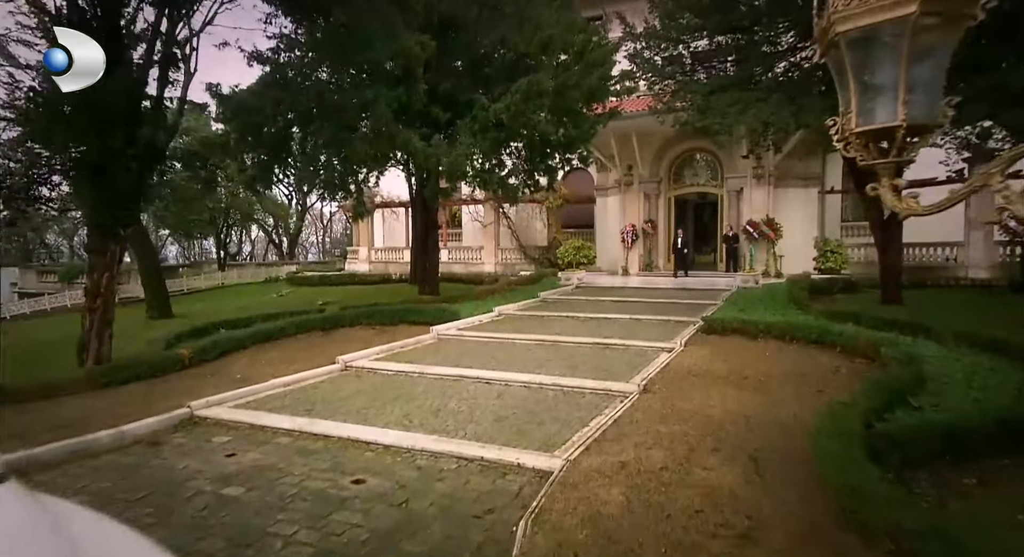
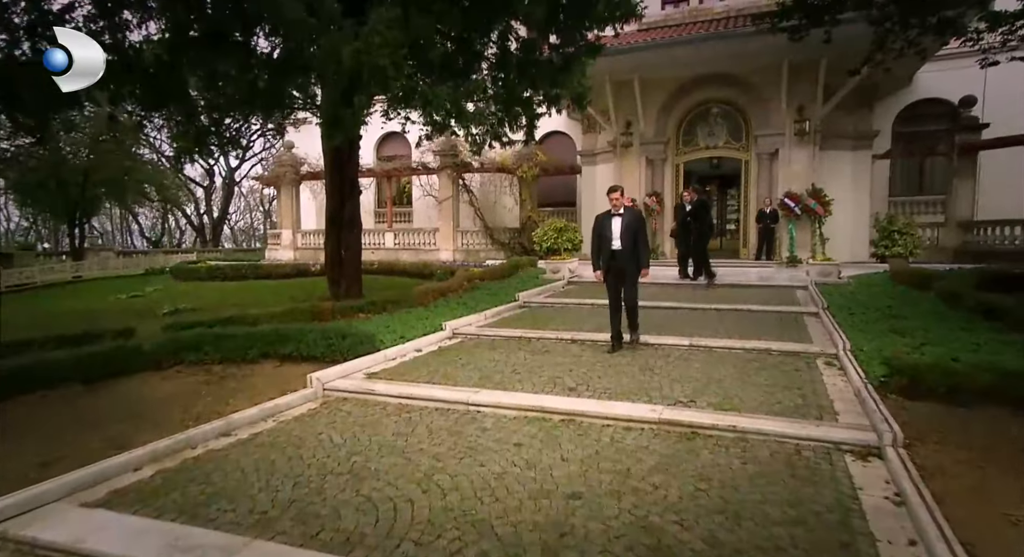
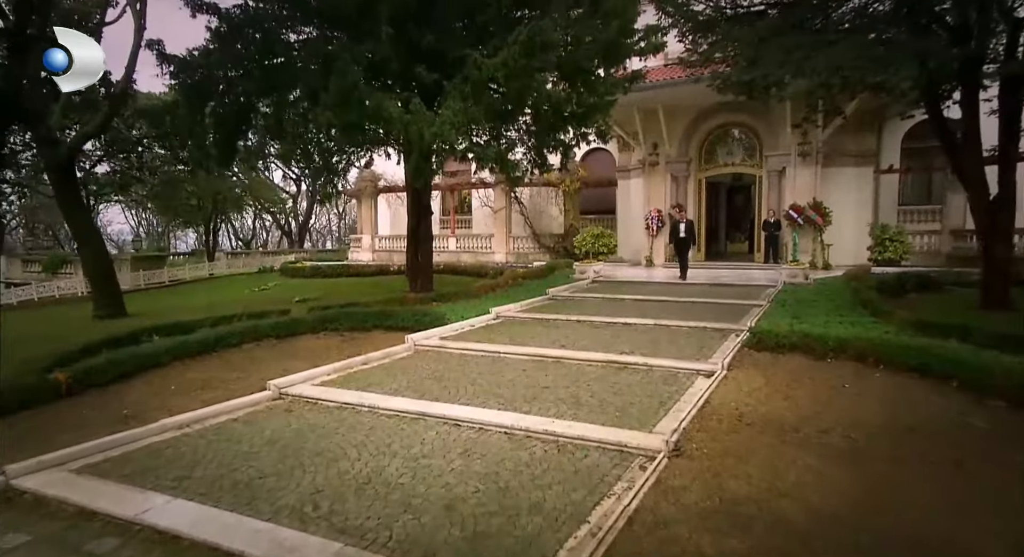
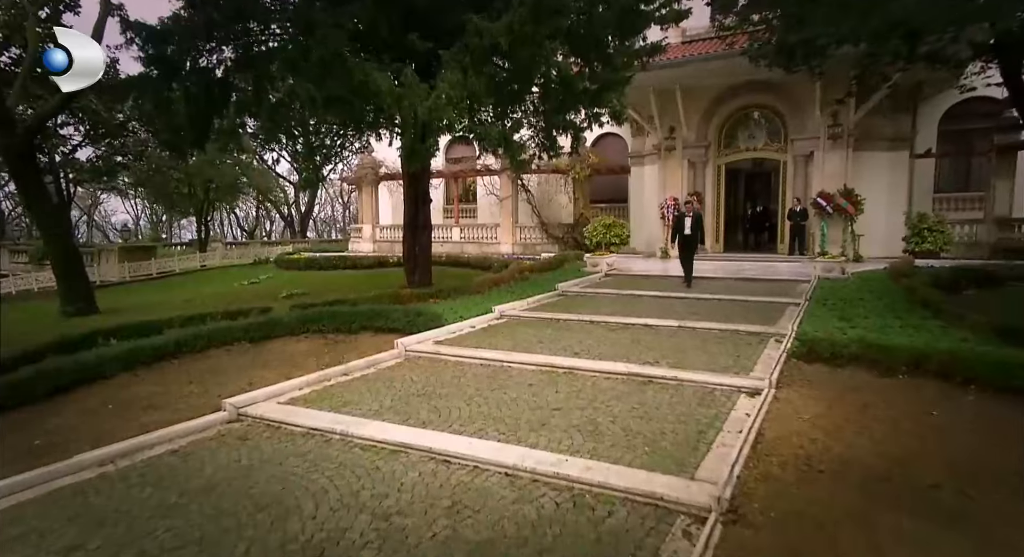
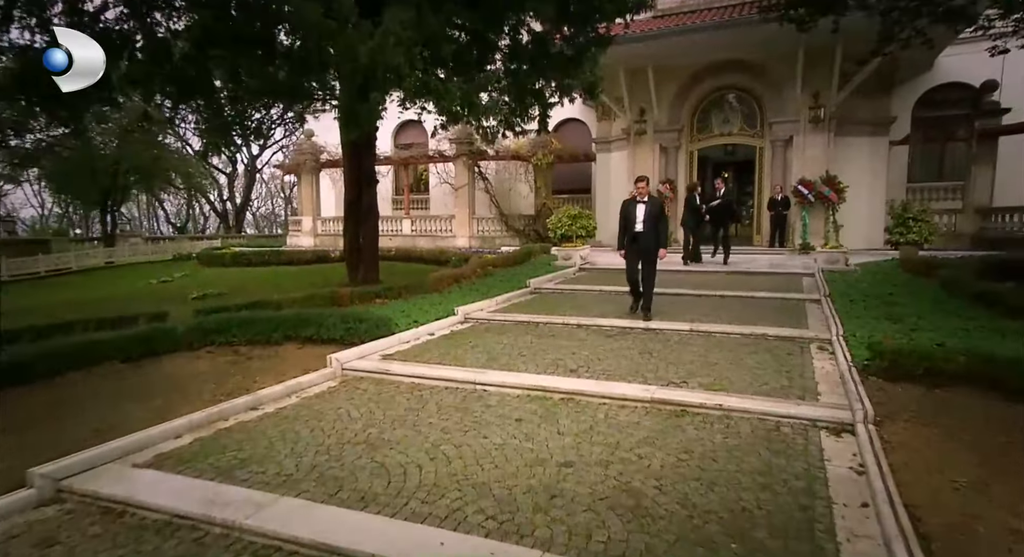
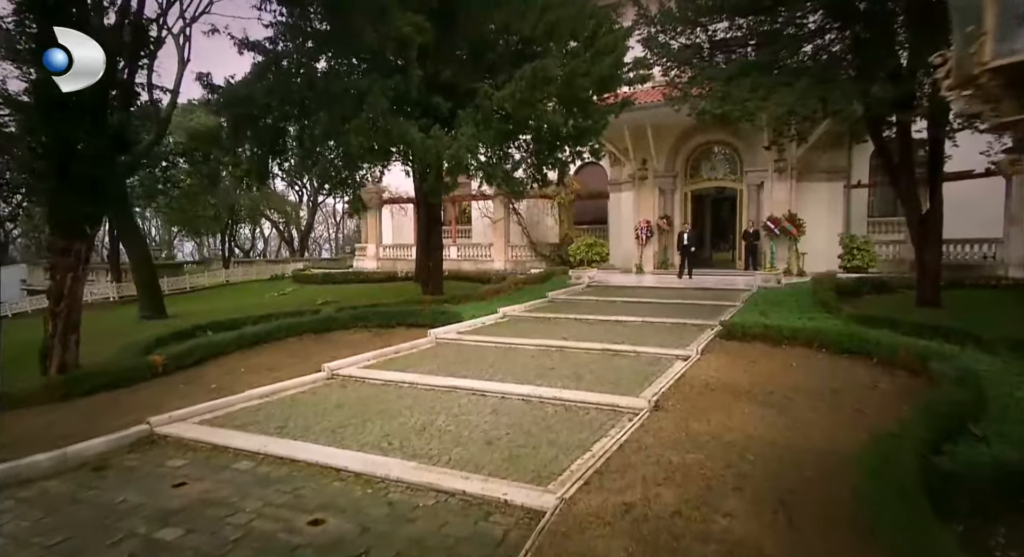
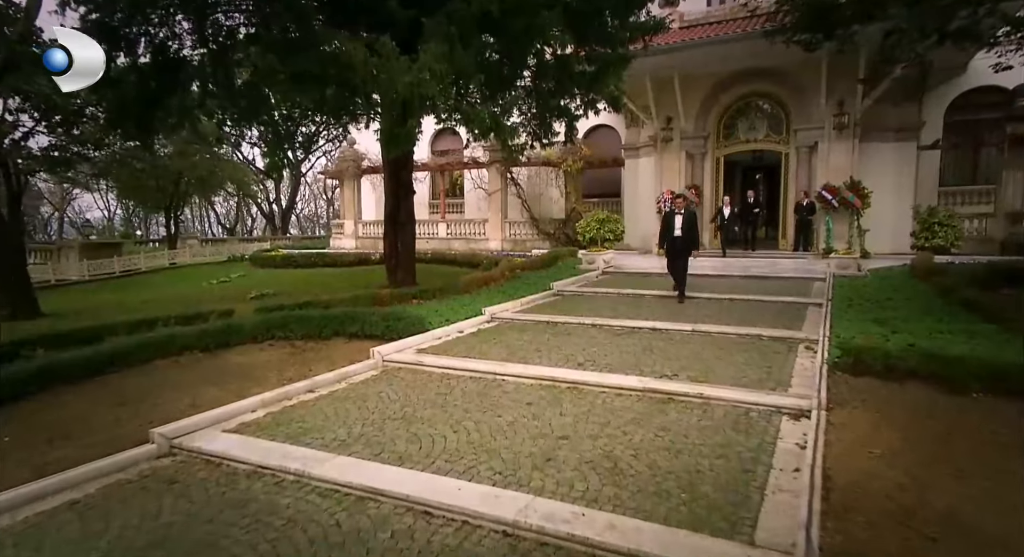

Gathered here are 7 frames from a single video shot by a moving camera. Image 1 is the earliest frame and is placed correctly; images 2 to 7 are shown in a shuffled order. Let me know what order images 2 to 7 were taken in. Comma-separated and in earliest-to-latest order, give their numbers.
6, 3, 4, 7, 5, 2
